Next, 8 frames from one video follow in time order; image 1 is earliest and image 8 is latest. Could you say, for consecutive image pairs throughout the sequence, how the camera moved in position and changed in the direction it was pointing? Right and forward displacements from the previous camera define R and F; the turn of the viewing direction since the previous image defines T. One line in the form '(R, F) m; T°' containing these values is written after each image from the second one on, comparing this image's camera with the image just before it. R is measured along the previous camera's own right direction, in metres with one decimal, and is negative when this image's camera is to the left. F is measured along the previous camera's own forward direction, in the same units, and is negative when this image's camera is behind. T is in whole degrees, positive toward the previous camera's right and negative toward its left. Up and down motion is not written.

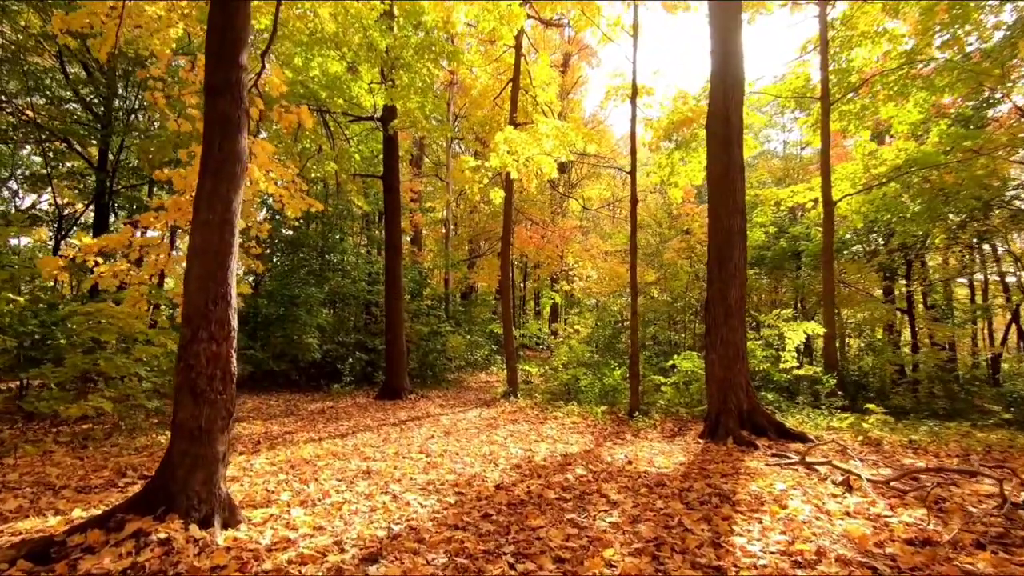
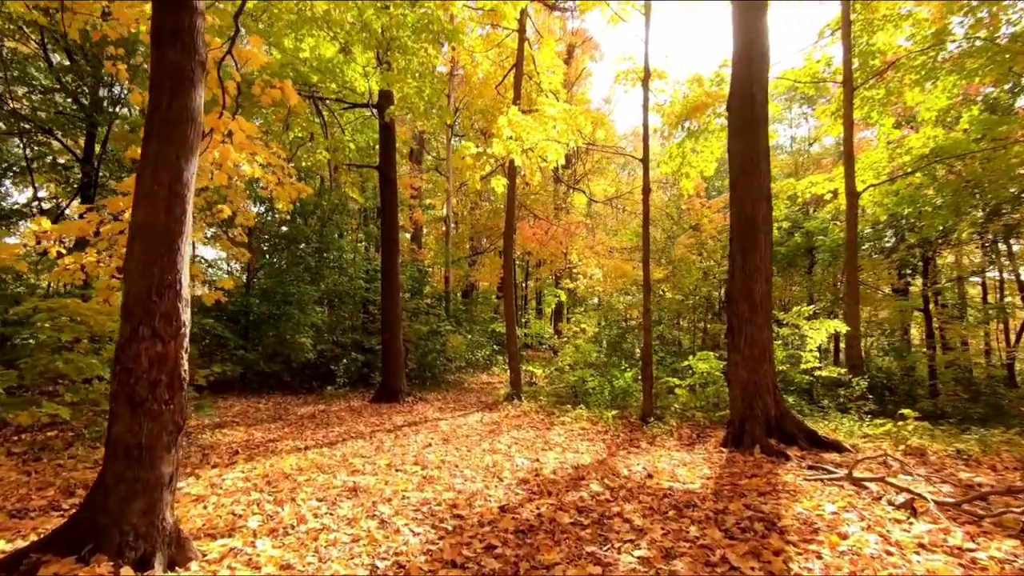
(0.0, +0.6) m; 0°
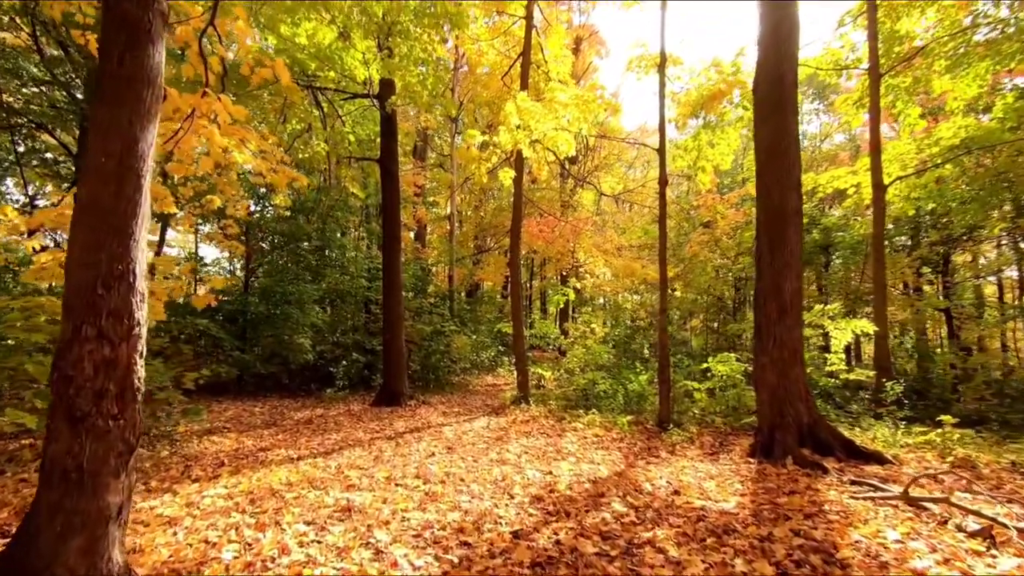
(-0.1, +0.5) m; 0°
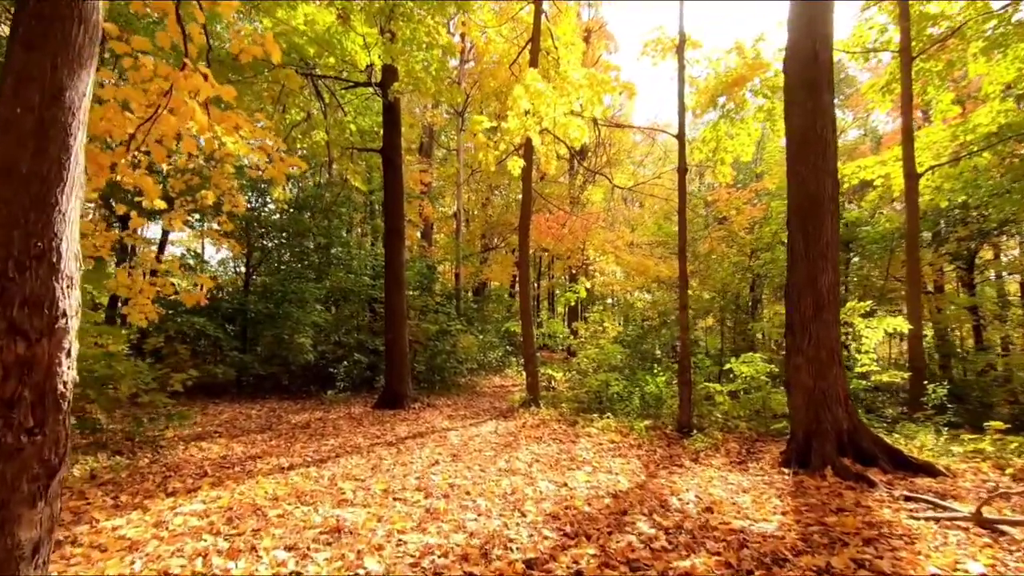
(0.0, +0.5) m; -1°
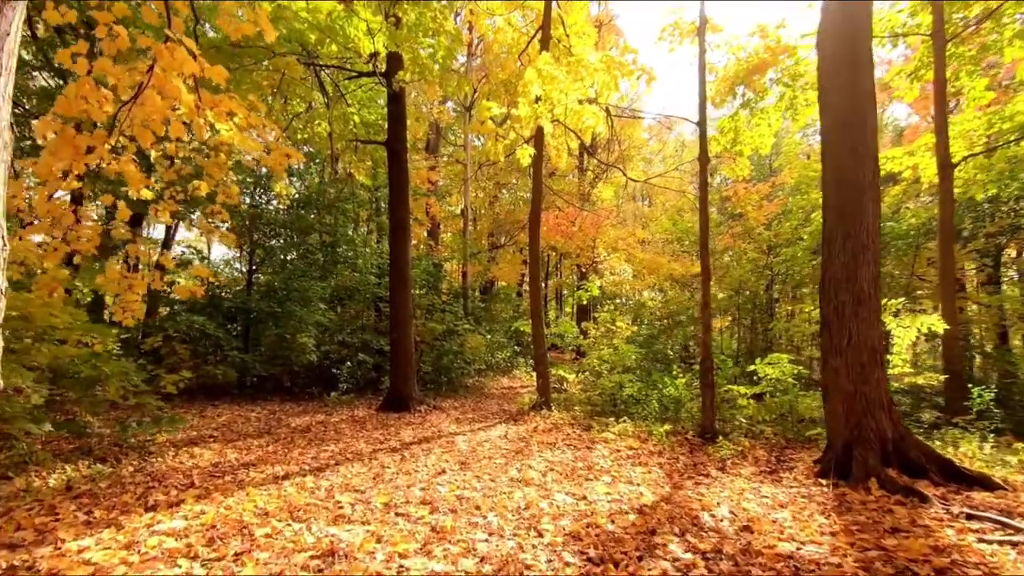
(-0.1, +0.4) m; -1°
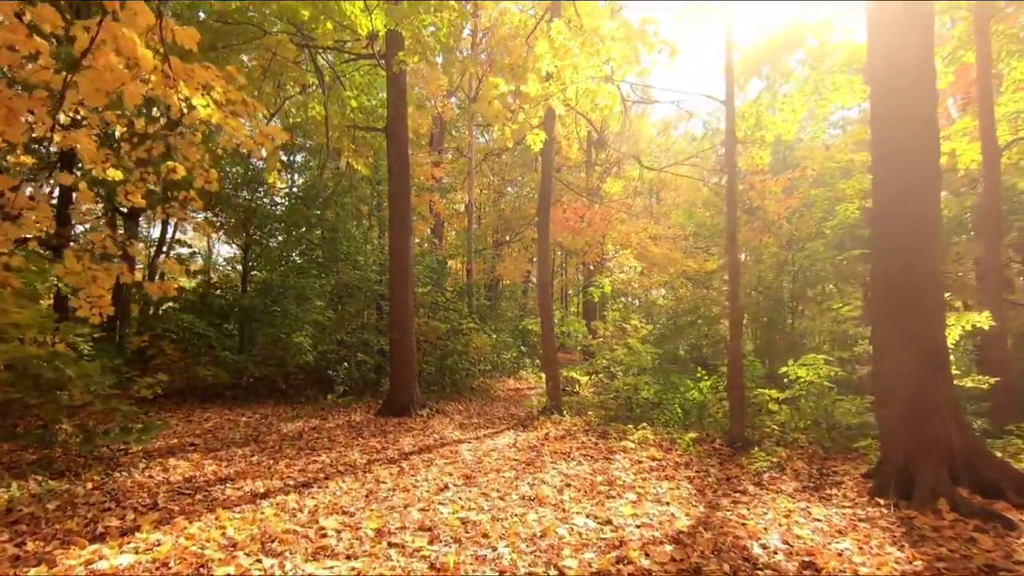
(-0.1, +0.6) m; 0°
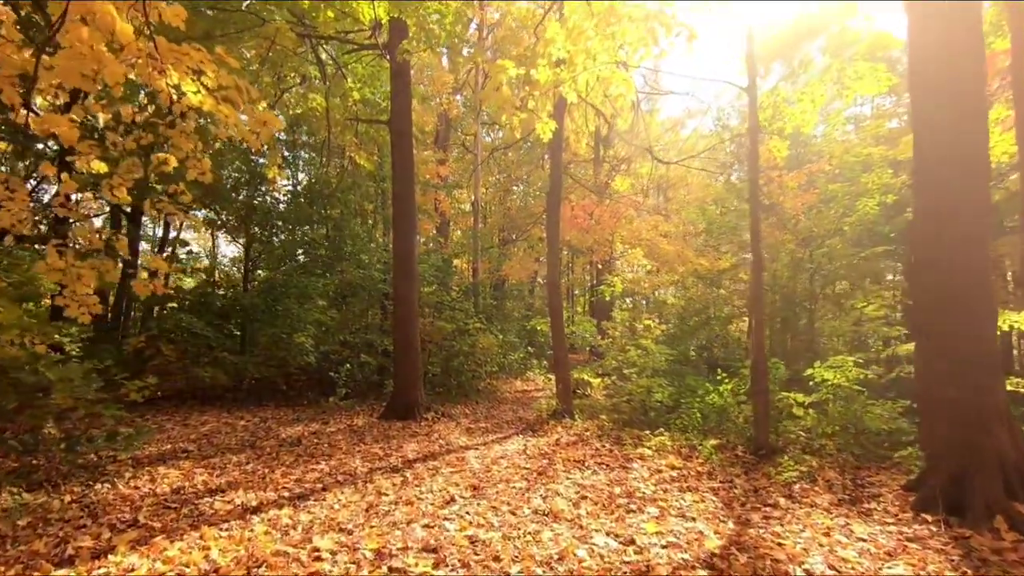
(-0.1, +0.4) m; -1°
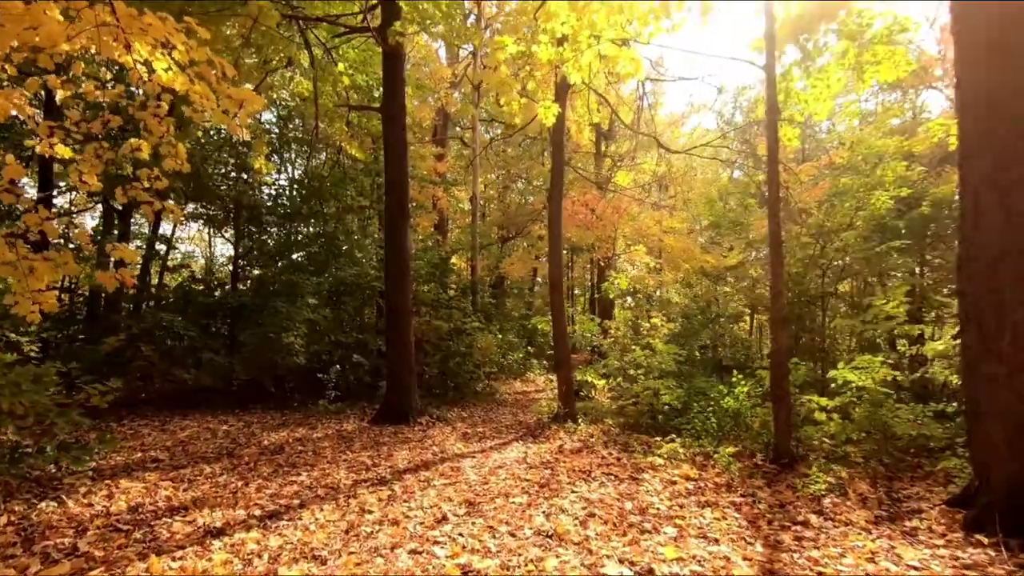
(0.0, +0.5) m; 0°
